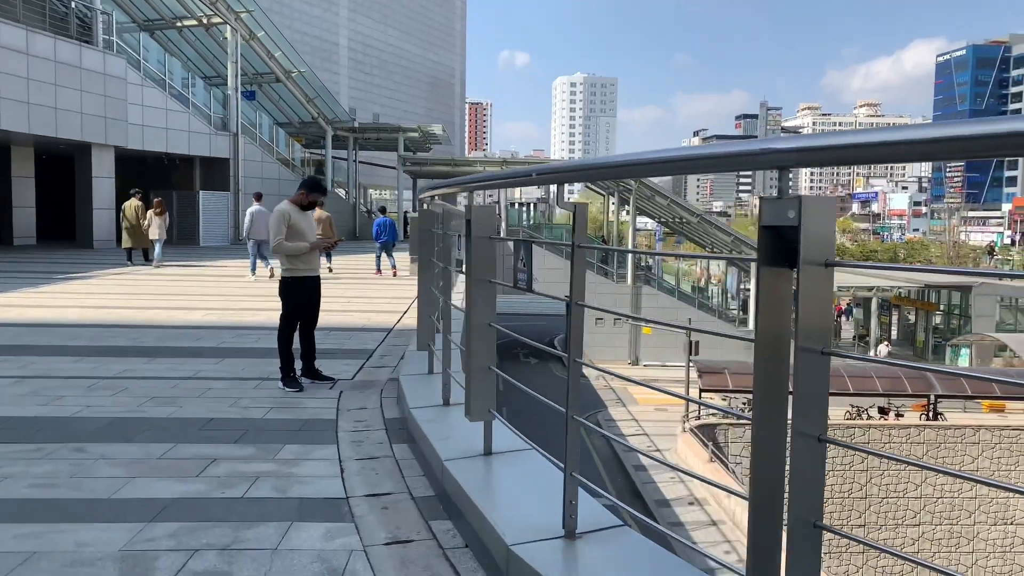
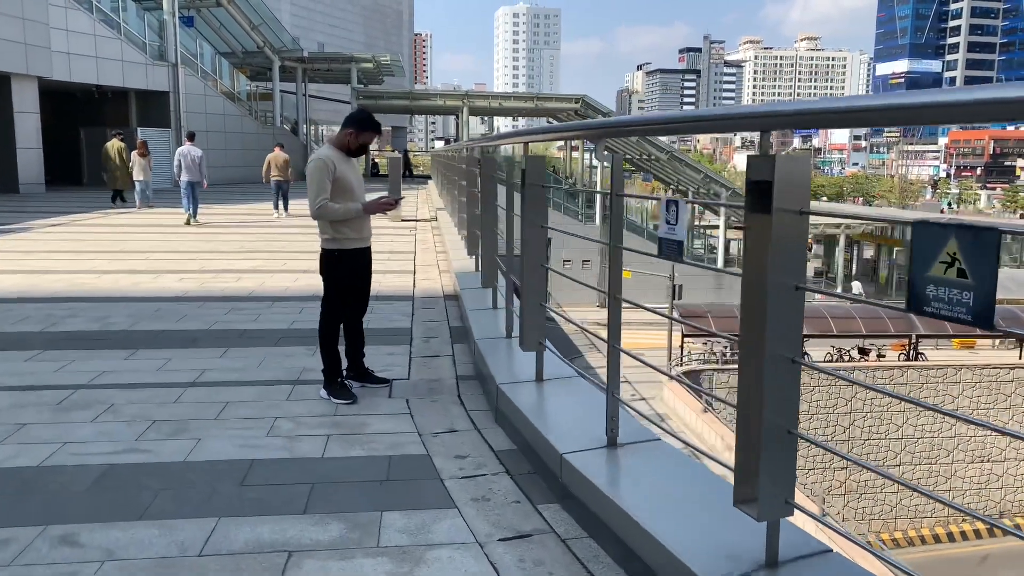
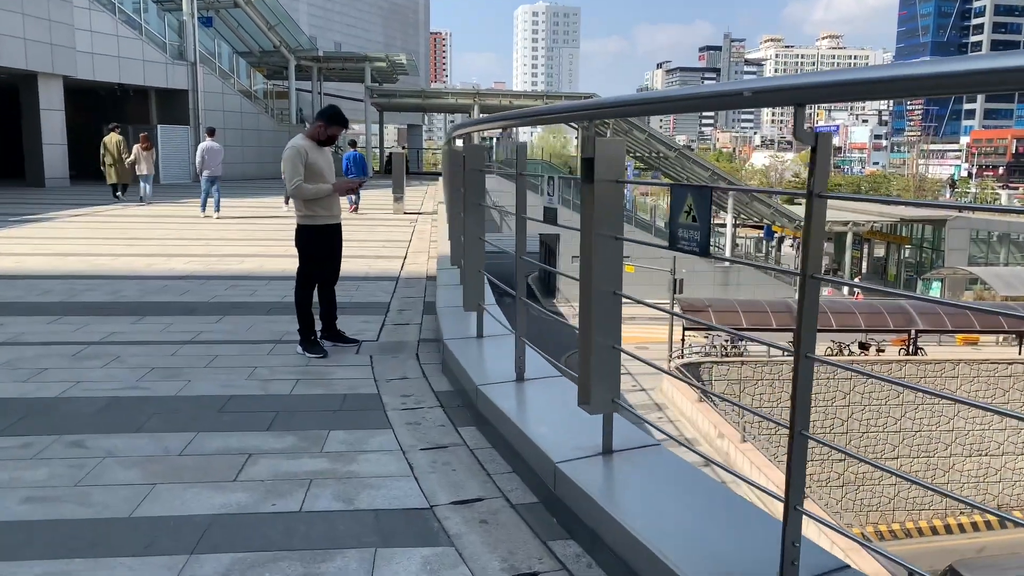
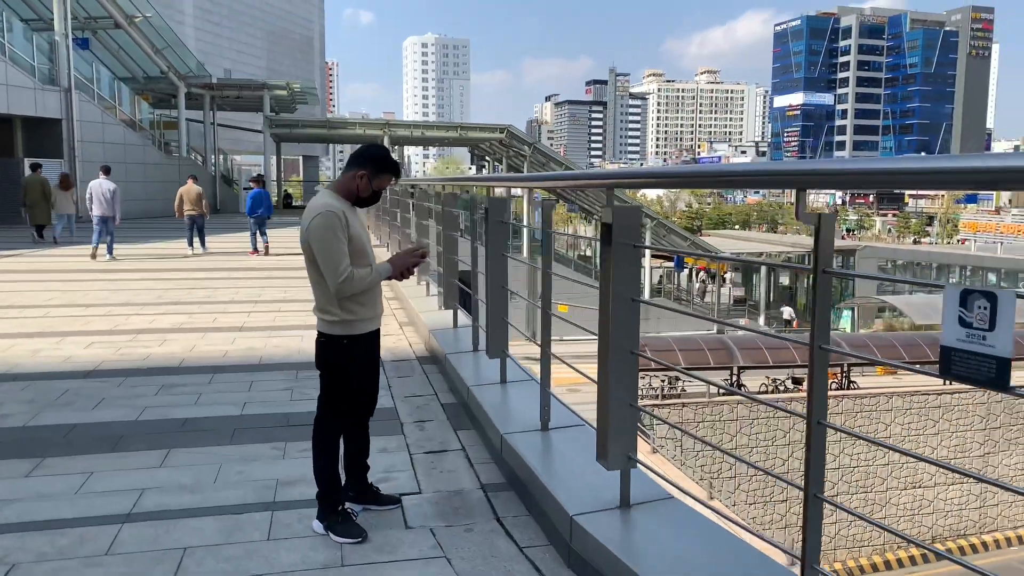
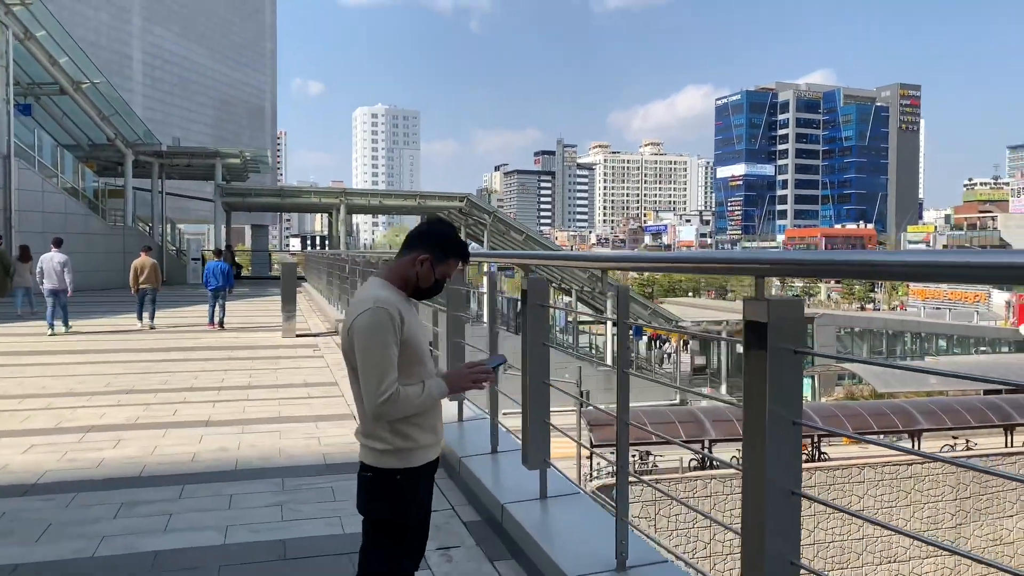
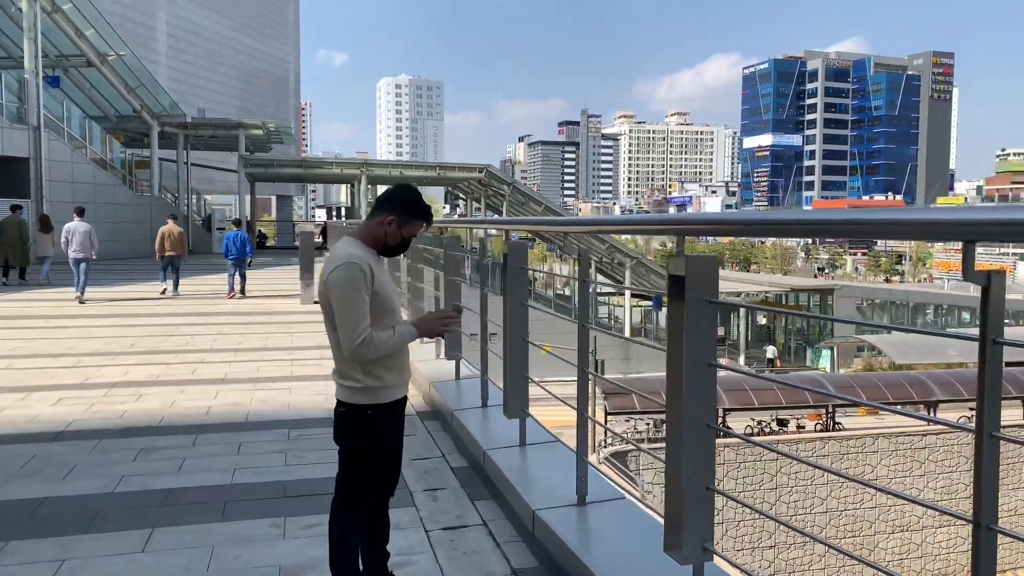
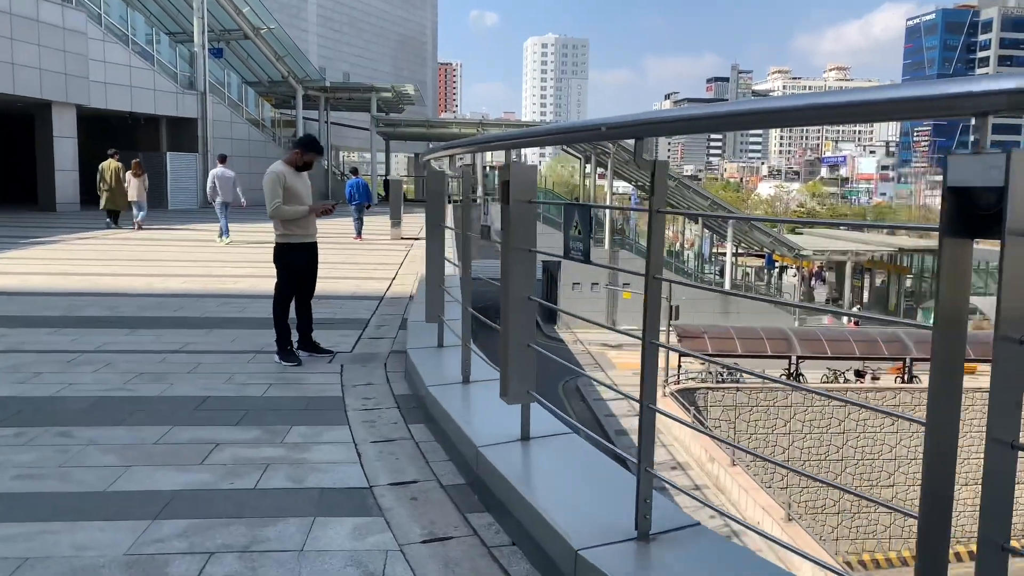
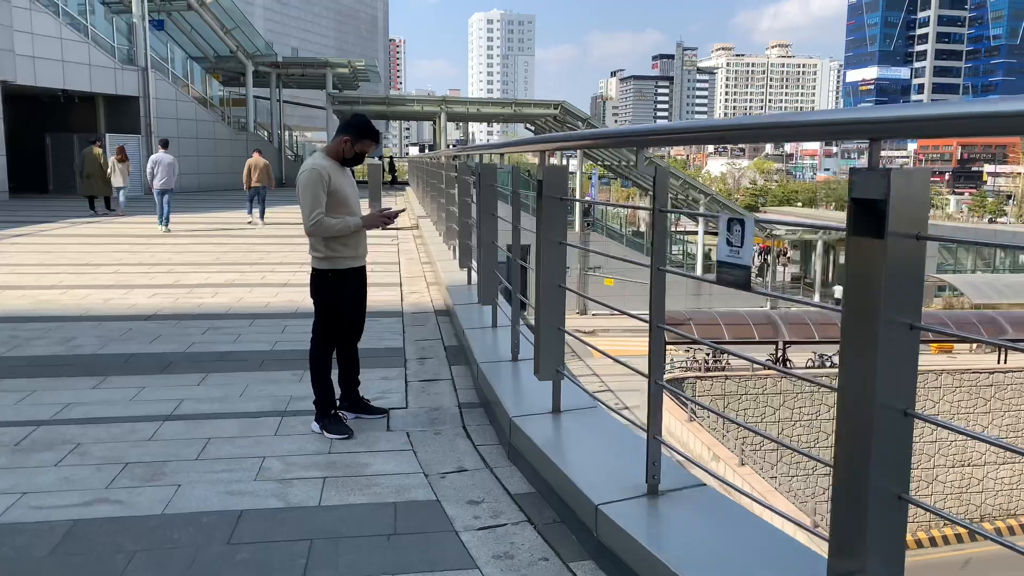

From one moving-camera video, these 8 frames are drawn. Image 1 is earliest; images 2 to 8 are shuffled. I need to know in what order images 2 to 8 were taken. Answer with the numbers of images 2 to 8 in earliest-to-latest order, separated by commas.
7, 3, 2, 8, 4, 6, 5
